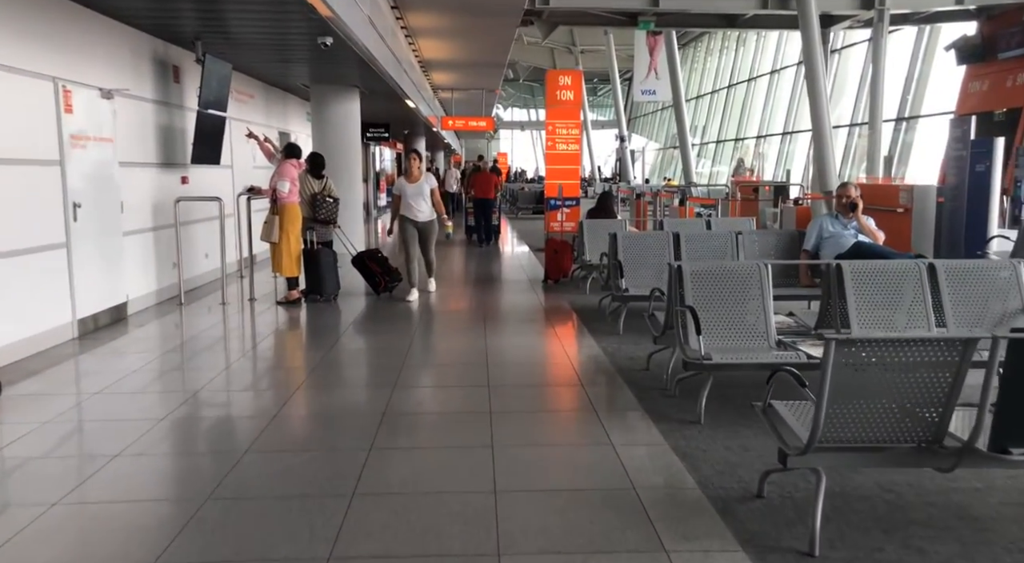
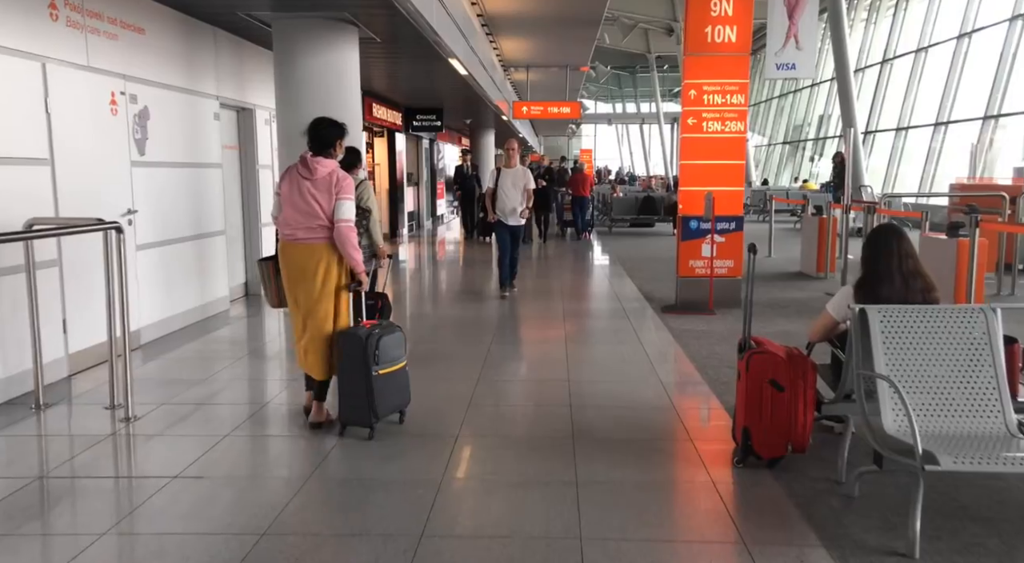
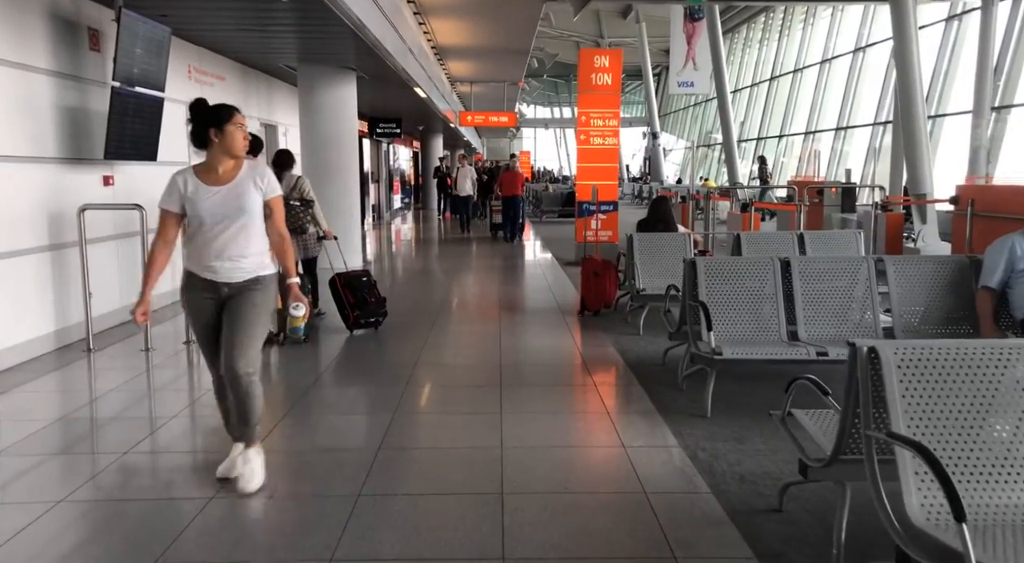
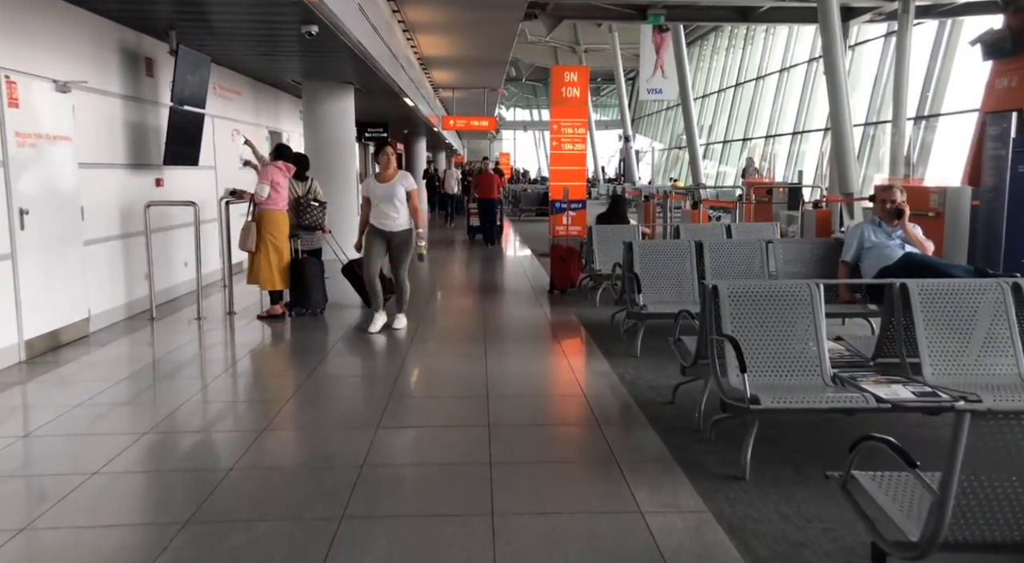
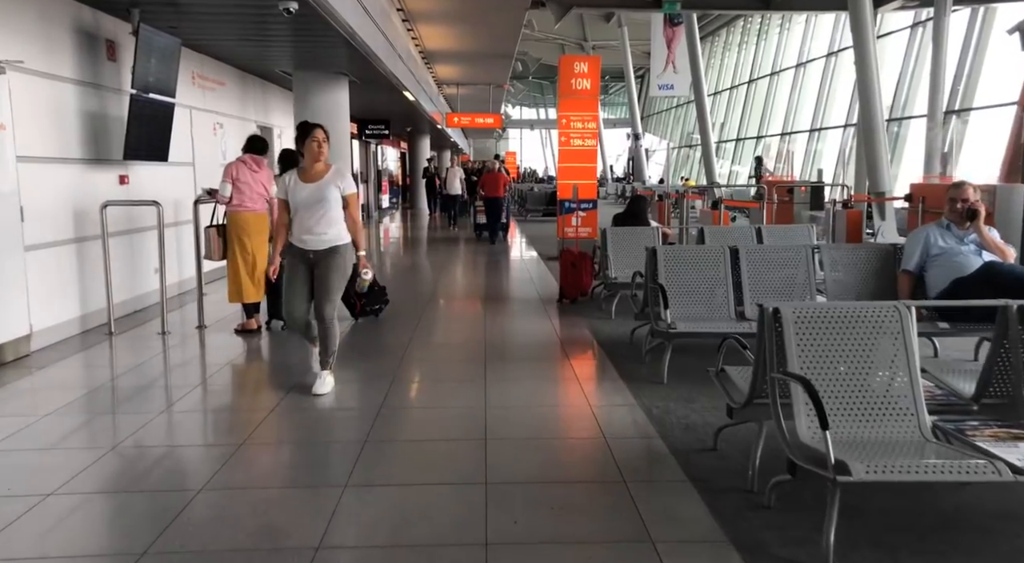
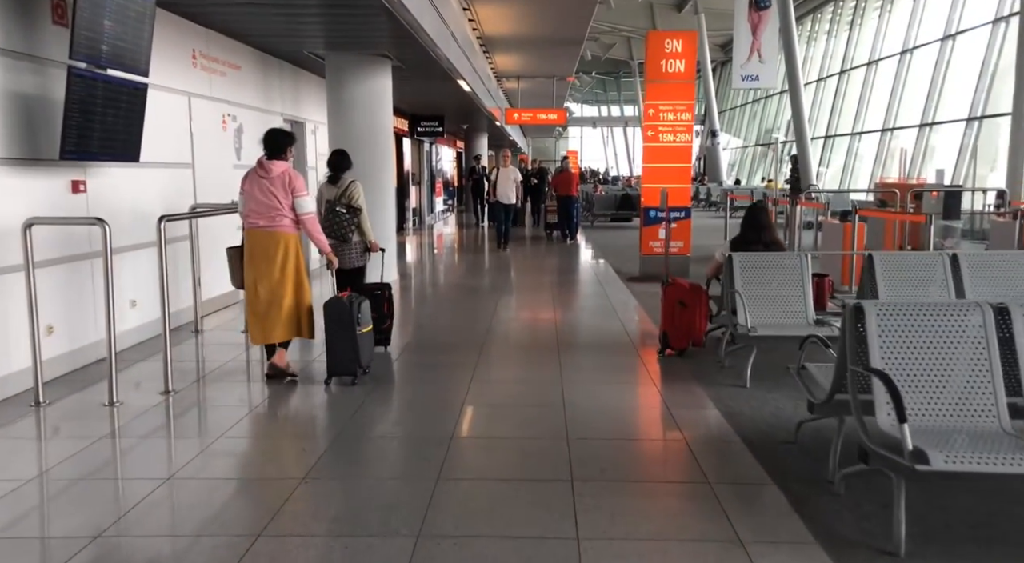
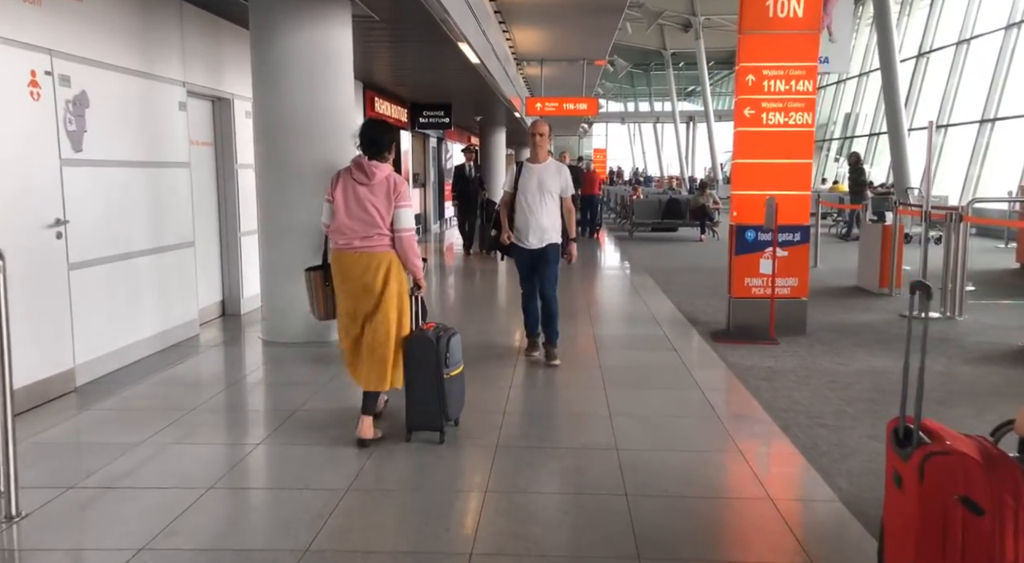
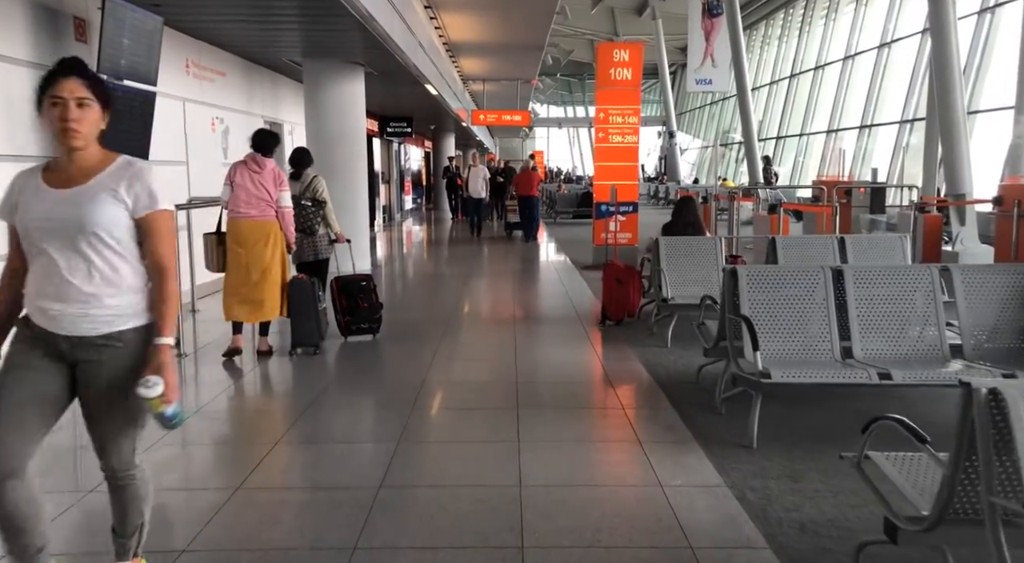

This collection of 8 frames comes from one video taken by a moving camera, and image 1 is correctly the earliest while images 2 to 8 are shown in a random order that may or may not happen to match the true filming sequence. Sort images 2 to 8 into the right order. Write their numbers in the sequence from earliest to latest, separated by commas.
4, 5, 3, 8, 6, 2, 7
